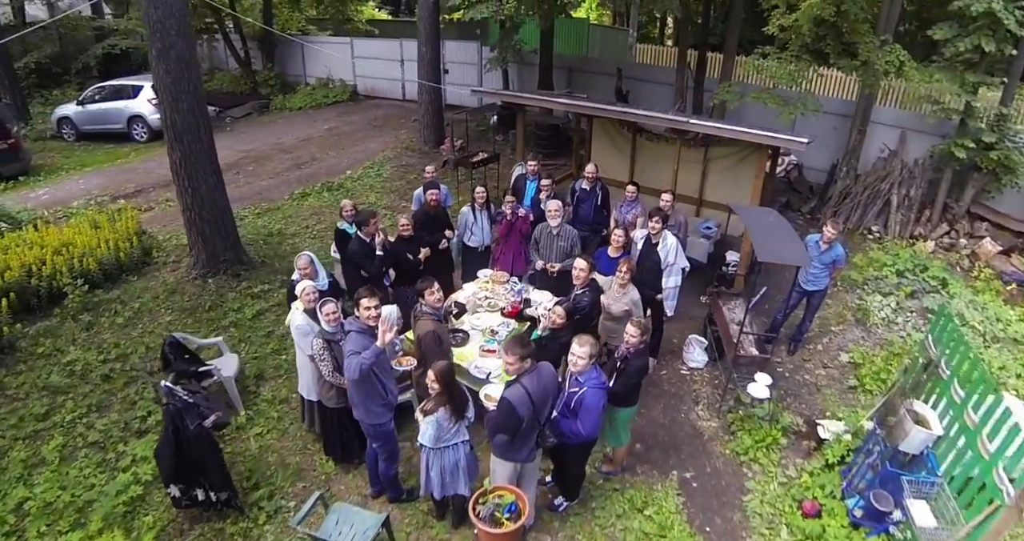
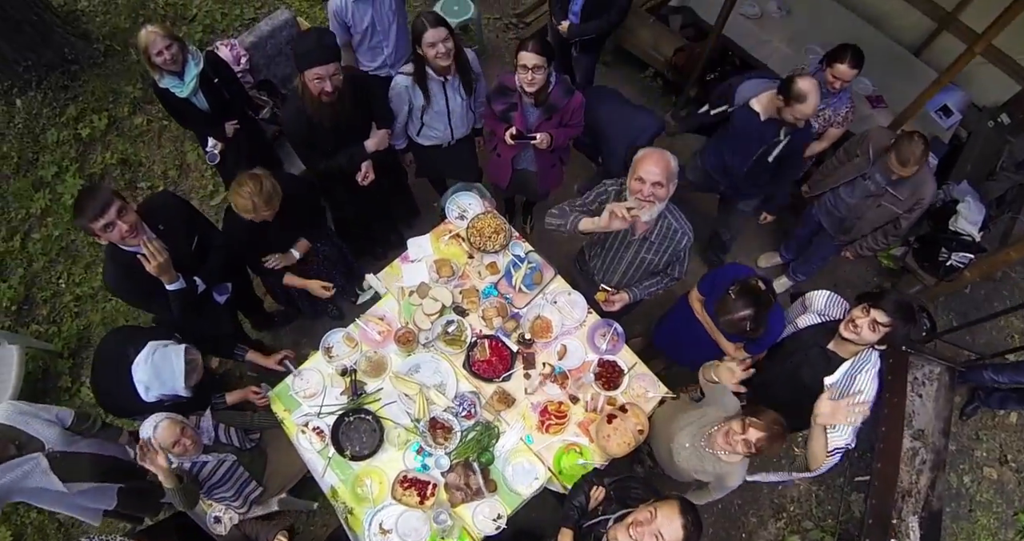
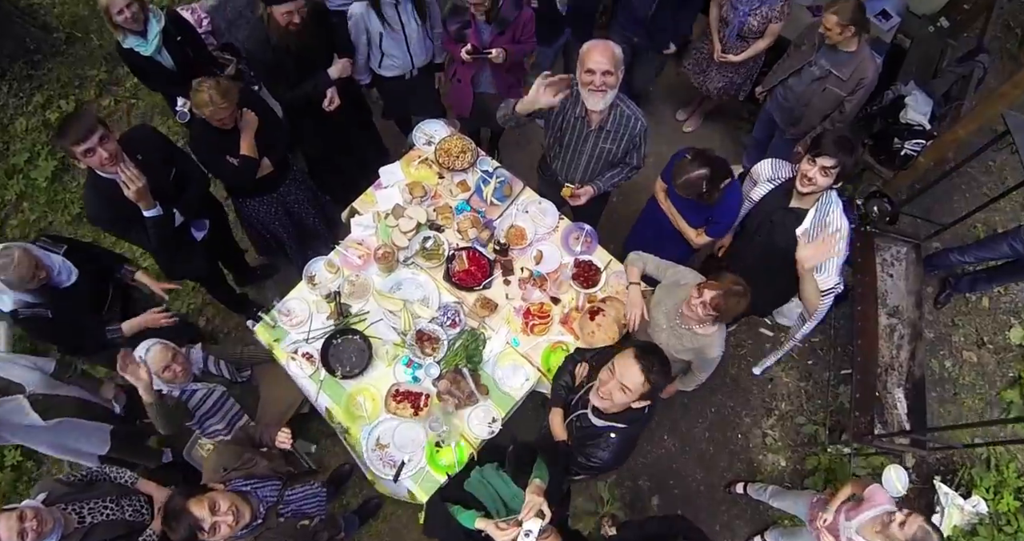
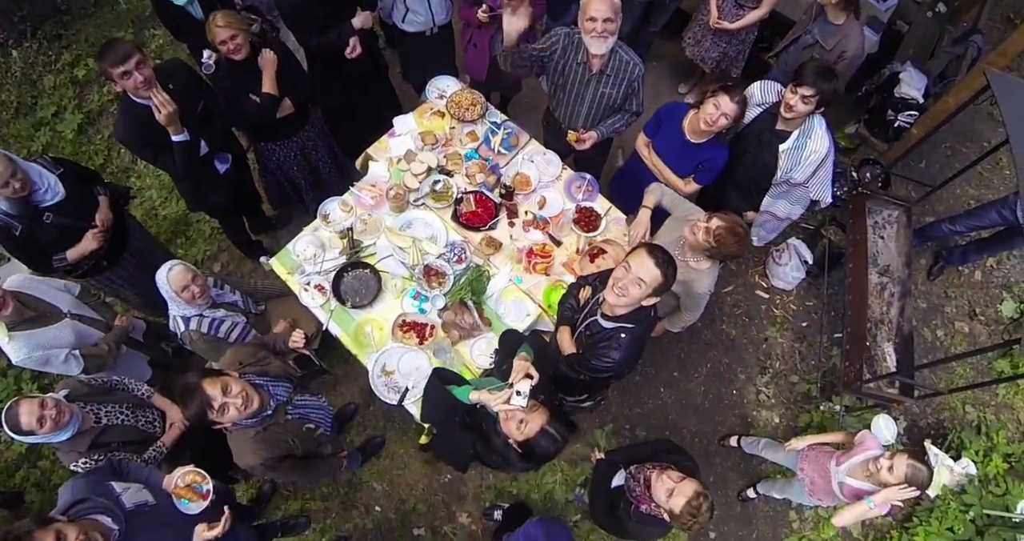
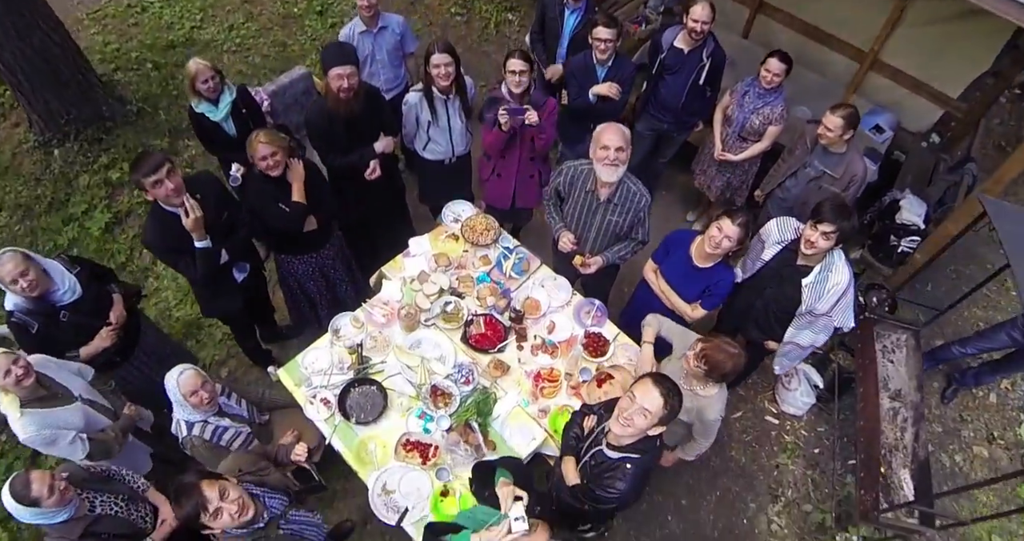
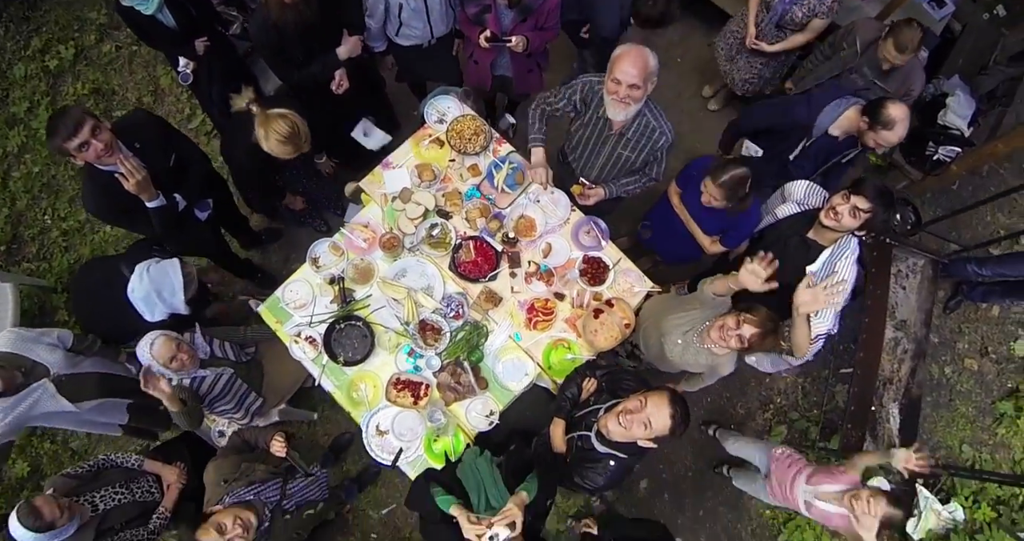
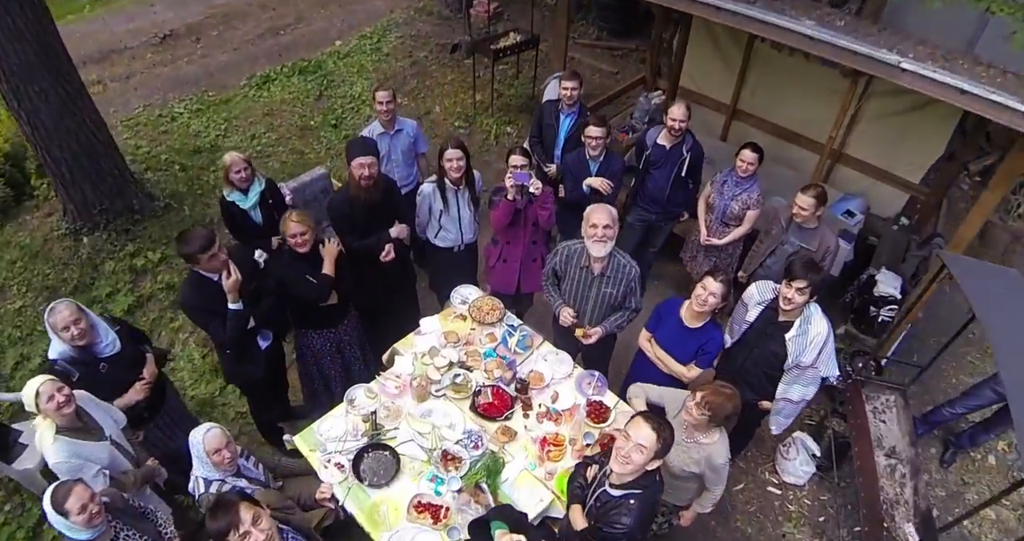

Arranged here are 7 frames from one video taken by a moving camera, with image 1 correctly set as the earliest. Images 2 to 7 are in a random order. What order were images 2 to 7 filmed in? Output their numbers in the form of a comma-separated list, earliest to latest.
7, 5, 4, 3, 2, 6
